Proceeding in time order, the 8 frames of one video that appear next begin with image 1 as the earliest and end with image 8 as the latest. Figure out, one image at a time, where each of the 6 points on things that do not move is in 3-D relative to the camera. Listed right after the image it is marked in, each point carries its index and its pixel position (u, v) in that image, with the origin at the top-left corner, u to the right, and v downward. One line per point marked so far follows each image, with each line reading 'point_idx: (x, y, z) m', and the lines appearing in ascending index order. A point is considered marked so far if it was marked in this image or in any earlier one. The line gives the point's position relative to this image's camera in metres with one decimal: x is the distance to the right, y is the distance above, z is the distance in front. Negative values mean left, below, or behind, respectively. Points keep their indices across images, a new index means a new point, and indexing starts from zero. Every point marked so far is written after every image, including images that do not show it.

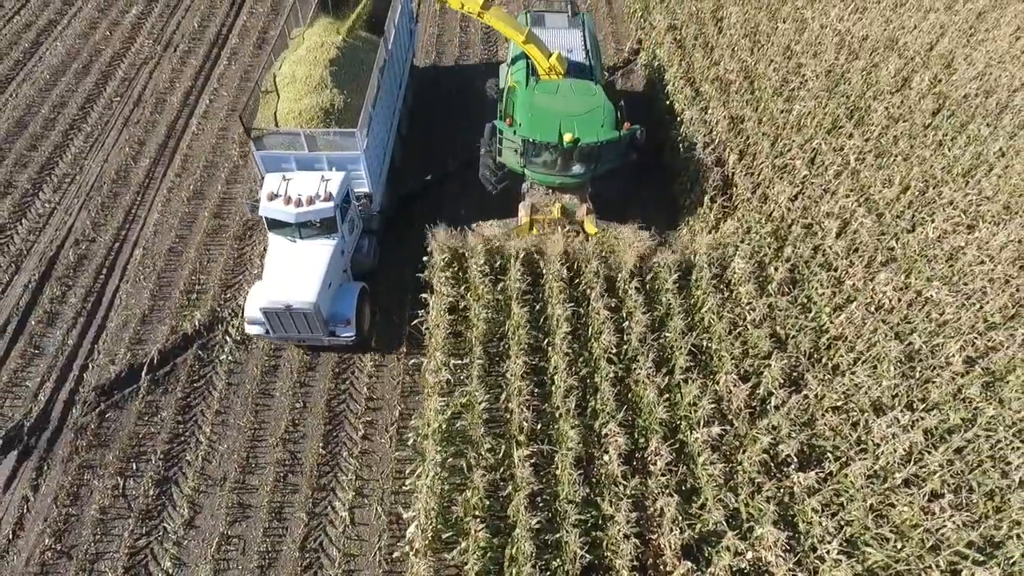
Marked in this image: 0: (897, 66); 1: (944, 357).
0: (+5.5, +3.2, +8.9) m
1: (+4.2, -0.7, +6.0) m
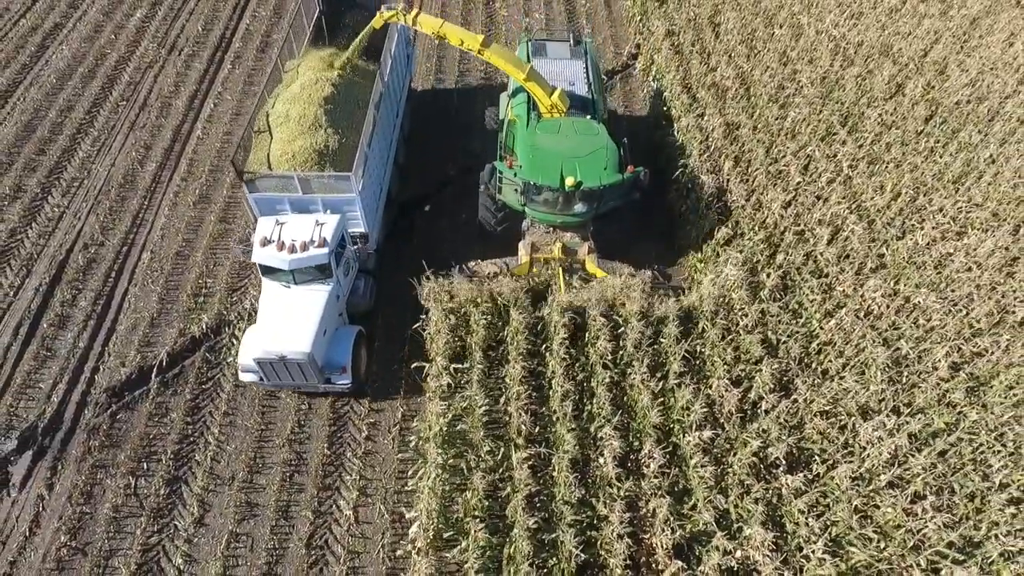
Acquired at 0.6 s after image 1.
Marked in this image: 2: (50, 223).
0: (+5.5, +3.1, +9.0) m
1: (+4.1, -0.7, +6.1) m
2: (-6.3, +0.9, +8.5) m
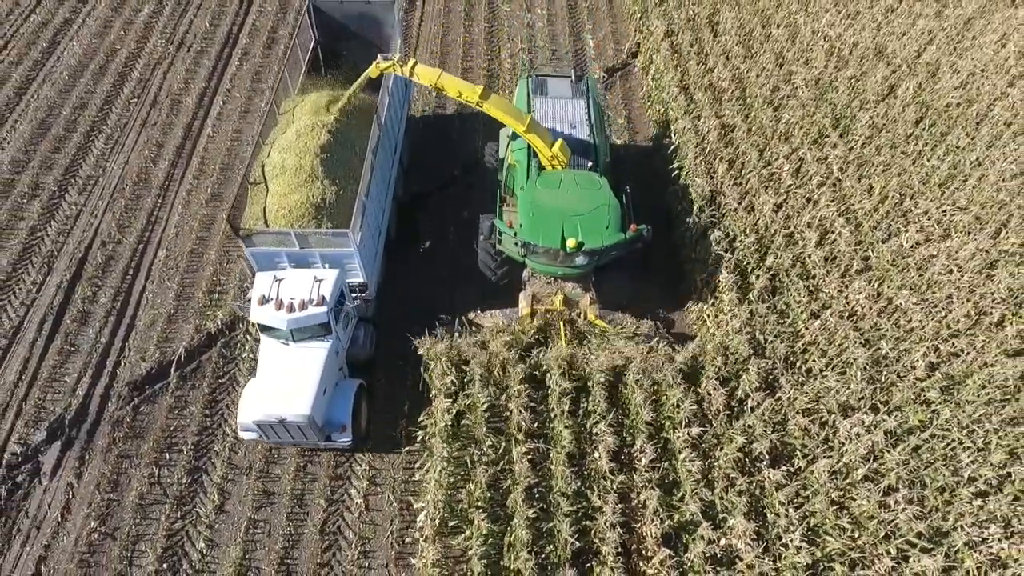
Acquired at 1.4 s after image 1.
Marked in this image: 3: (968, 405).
0: (+5.5, +3.2, +9.3) m
1: (+4.2, -0.8, +6.5) m
2: (-6.3, +1.0, +8.9) m
3: (+4.5, -1.1, +6.1) m
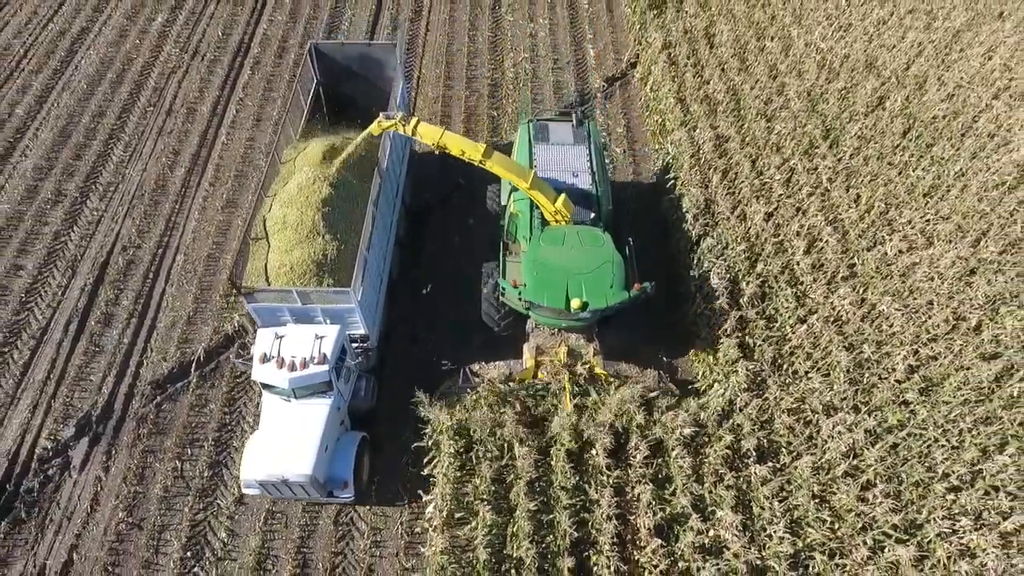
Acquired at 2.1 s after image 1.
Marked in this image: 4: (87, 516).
0: (+5.6, +3.1, +9.6) m
1: (+4.2, -0.9, +6.9) m
2: (-6.3, +0.9, +9.3) m
3: (+4.5, -1.2, +6.5) m
4: (-4.7, -2.5, +6.8) m
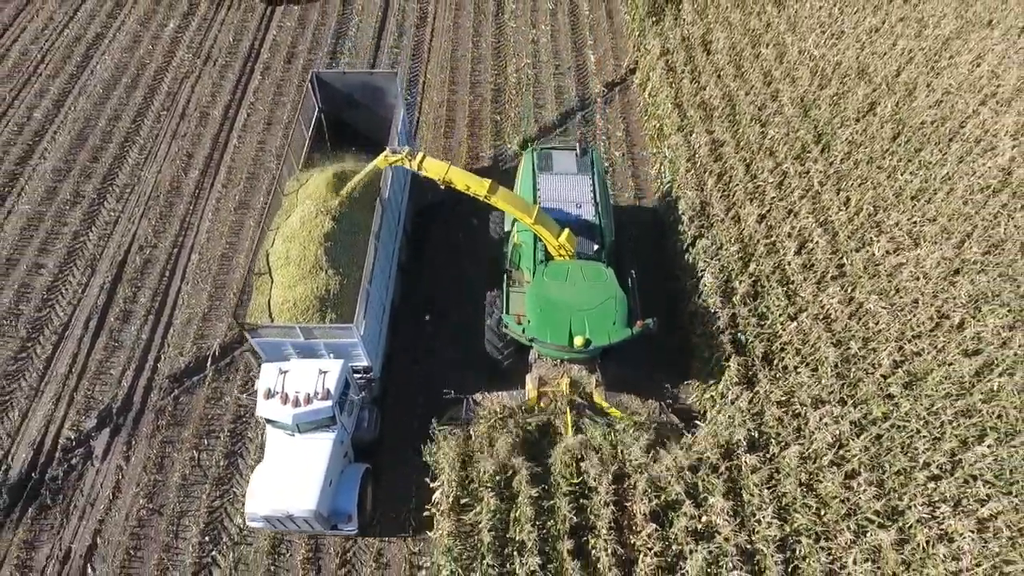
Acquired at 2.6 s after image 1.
0: (+5.6, +3.1, +9.9) m
1: (+4.2, -0.8, +7.2) m
2: (-6.2, +1.0, +9.6) m
3: (+4.5, -1.2, +6.8) m
4: (-4.6, -2.5, +7.2) m
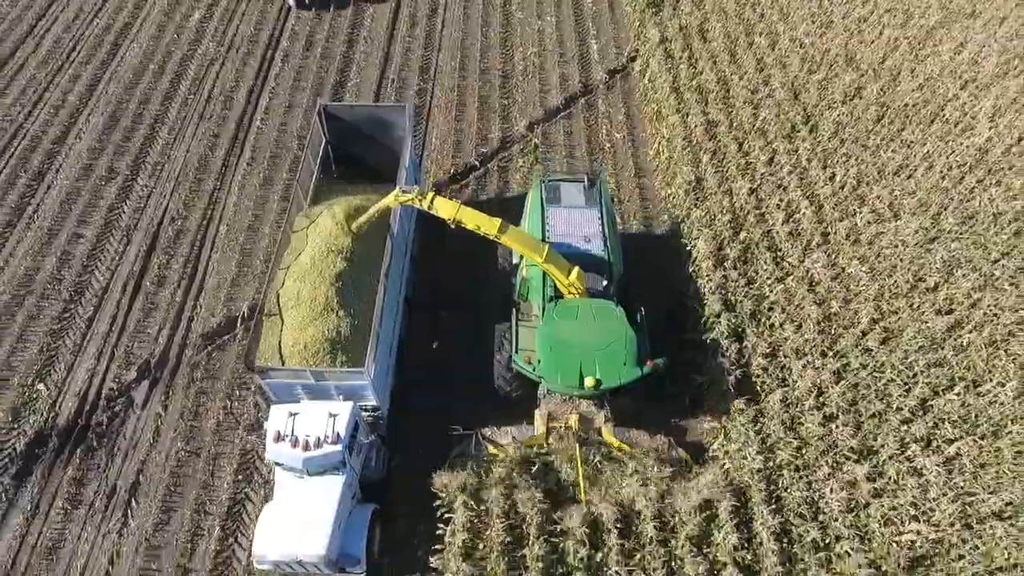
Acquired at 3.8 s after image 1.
0: (+5.8, +3.6, +10.6) m
1: (+4.3, -0.4, +7.8) m
2: (-6.1, +1.5, +10.3) m
3: (+4.6, -0.8, +7.5) m
4: (-4.6, -2.0, +7.8) m
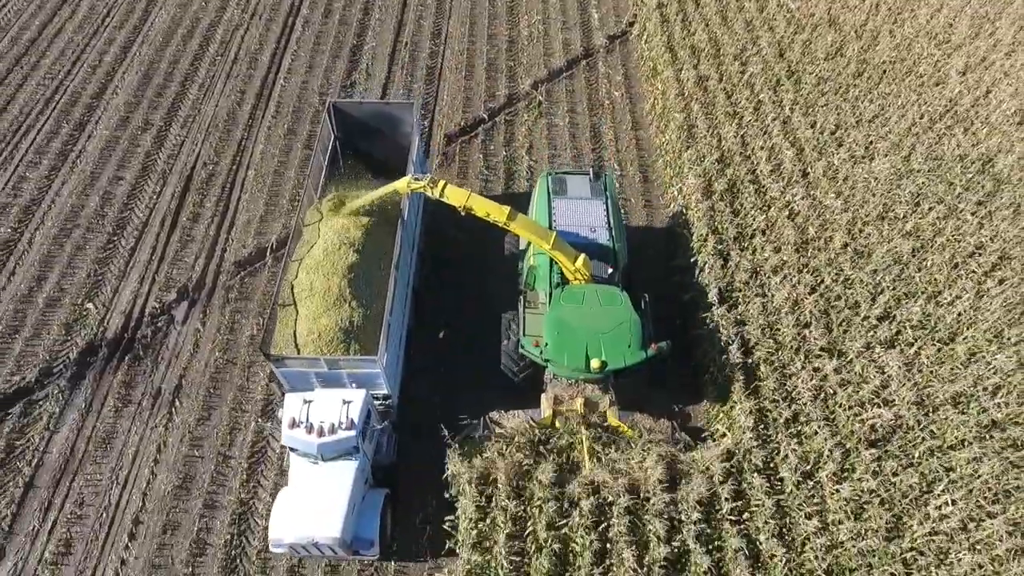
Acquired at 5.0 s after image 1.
0: (+5.9, +4.6, +11.4) m
1: (+4.4, +0.6, +8.6) m
2: (-6.0, +2.5, +11.1) m
3: (+4.7, +0.3, +8.3) m
4: (-4.5, -0.9, +8.7) m
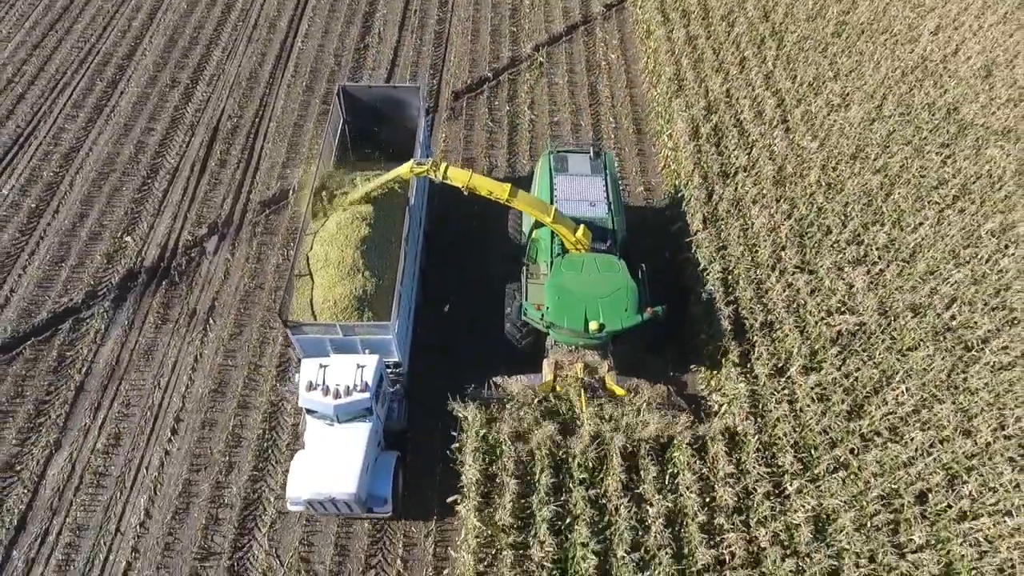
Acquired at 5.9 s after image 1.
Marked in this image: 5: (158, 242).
0: (+5.9, +5.6, +12.2) m
1: (+4.5, +1.7, +9.4) m
2: (-6.0, +3.6, +11.9) m
3: (+4.8, +1.3, +9.1) m
4: (-4.4, +0.1, +9.5) m
5: (-5.6, +0.8, +9.9) m
